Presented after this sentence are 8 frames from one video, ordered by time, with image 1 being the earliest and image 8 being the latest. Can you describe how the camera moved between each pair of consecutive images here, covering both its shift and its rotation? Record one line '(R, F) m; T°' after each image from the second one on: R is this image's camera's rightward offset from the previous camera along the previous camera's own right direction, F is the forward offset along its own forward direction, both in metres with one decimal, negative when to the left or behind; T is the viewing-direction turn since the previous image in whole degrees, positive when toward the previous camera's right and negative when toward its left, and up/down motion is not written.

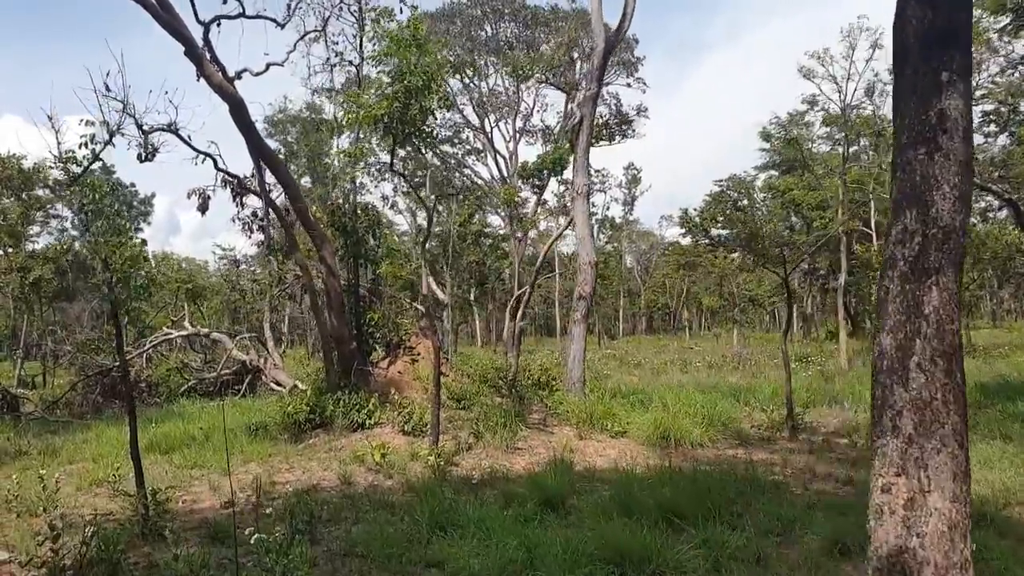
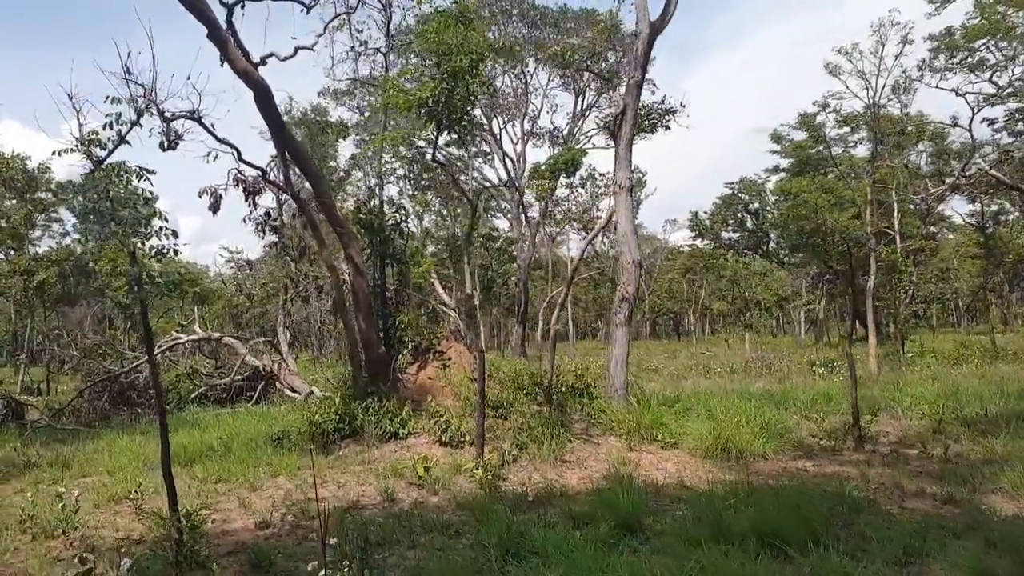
(-0.4, +0.5) m; 0°
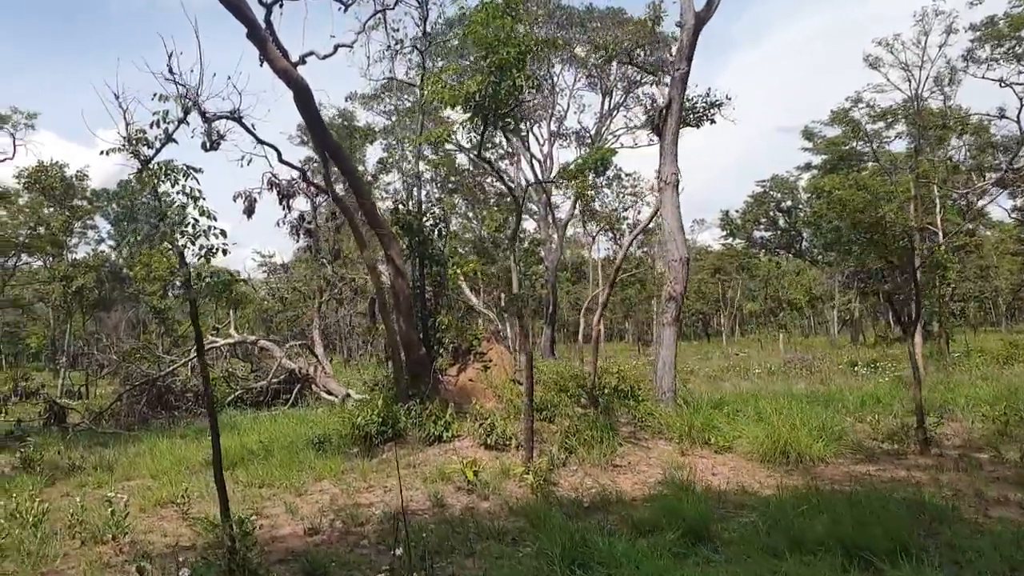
(-0.2, +0.2) m; -2°
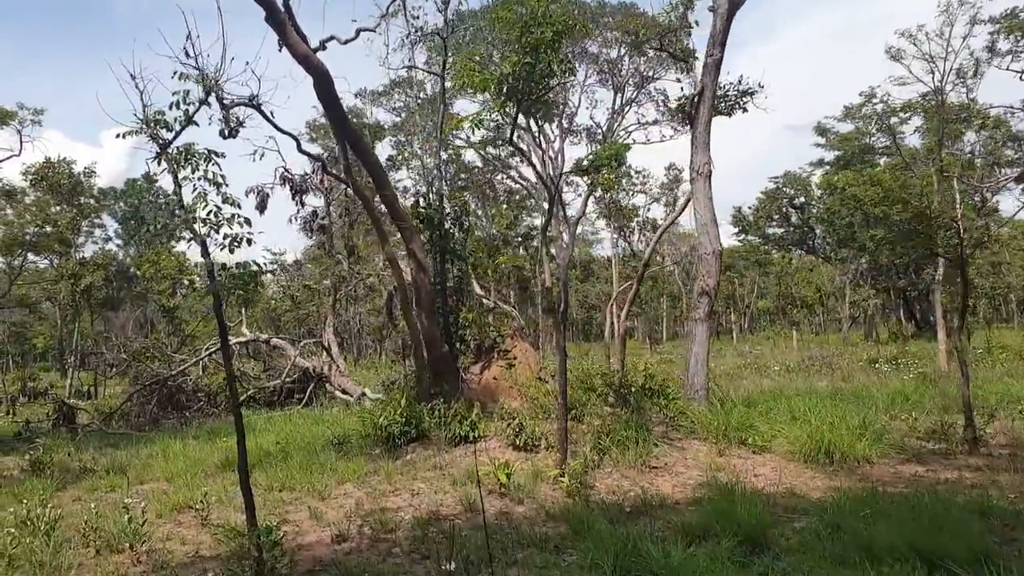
(-0.2, +0.3) m; 0°
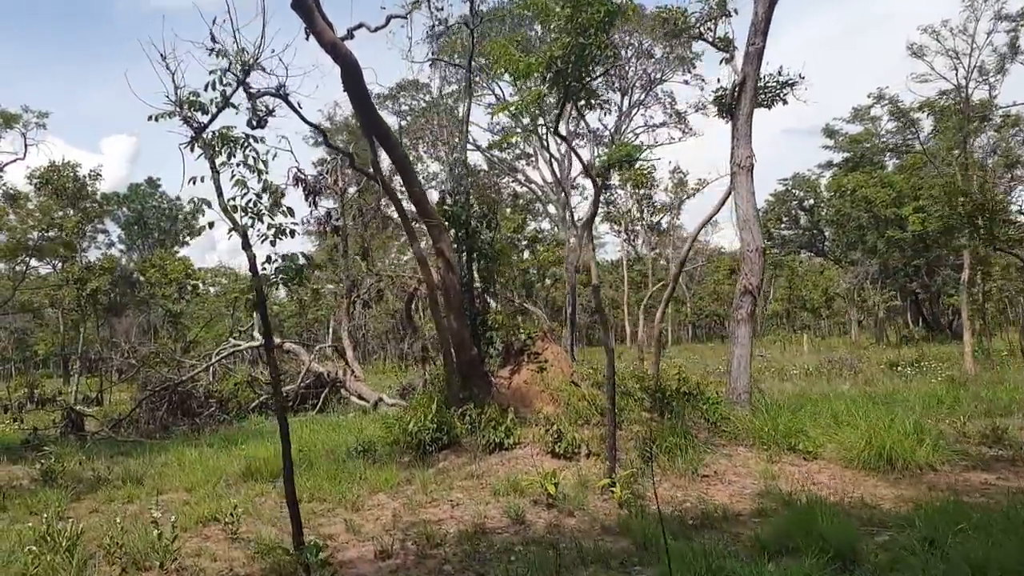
(-0.3, +0.3) m; 0°
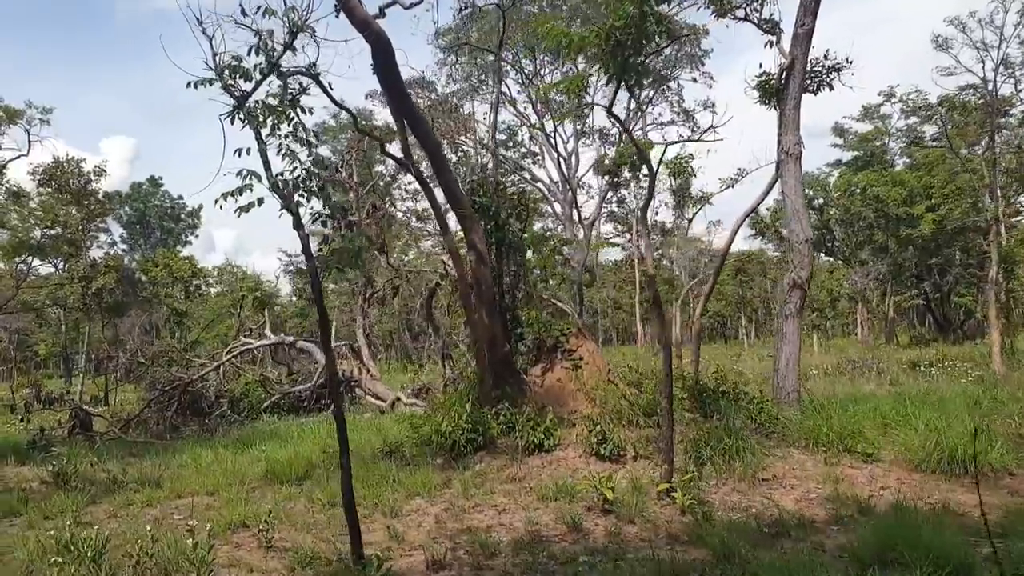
(-0.3, +0.4) m; 0°
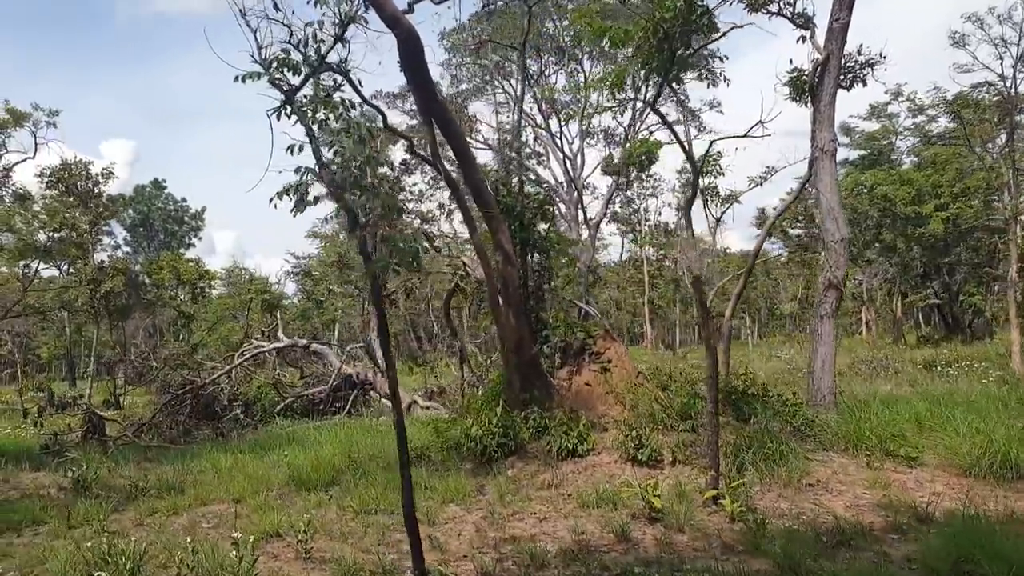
(-0.2, +0.1) m; 0°
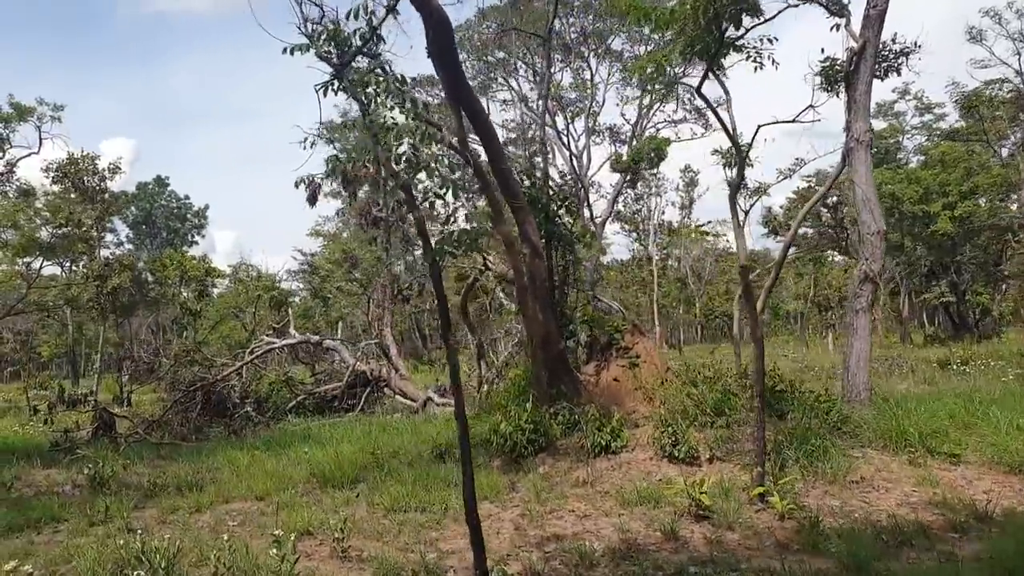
(-0.2, +0.2) m; 0°
